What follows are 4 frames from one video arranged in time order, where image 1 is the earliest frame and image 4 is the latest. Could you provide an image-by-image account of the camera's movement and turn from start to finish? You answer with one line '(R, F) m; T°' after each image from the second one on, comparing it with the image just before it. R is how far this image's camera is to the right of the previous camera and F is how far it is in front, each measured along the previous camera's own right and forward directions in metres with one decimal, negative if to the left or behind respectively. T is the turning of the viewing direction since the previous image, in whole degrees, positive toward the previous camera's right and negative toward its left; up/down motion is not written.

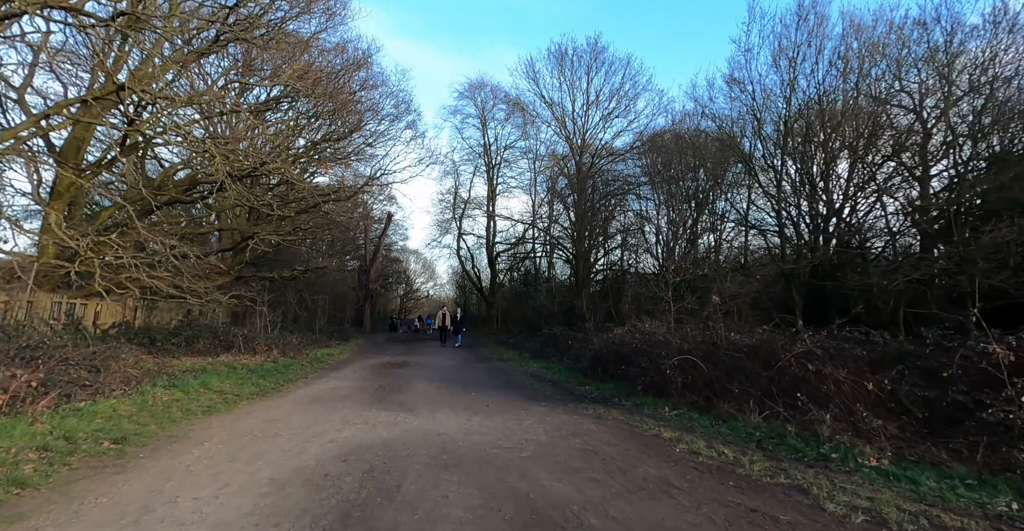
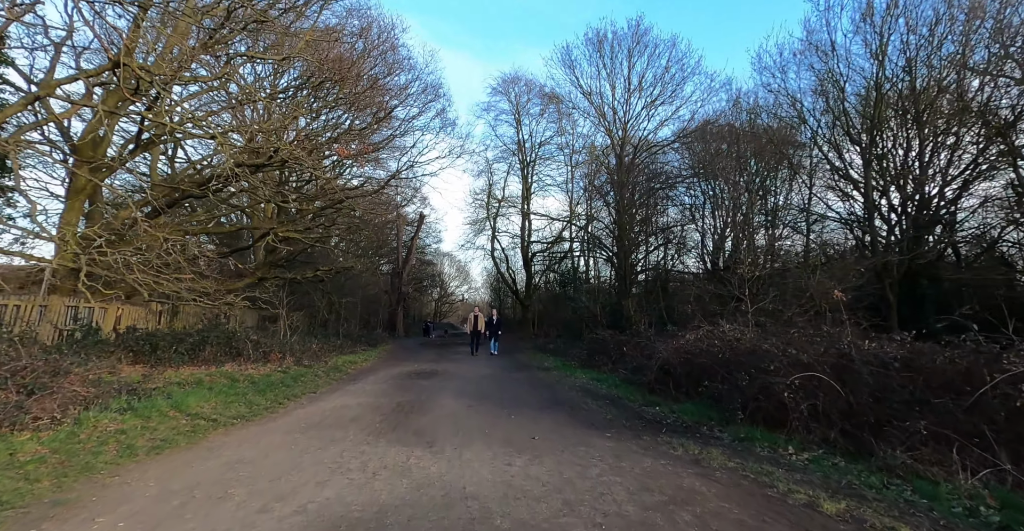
(-0.2, +1.5) m; -4°
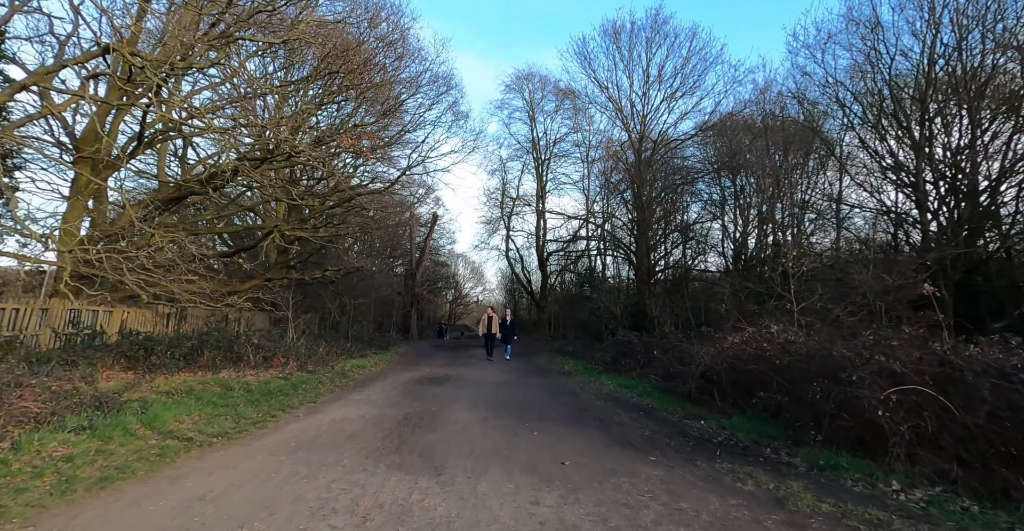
(-0.1, +0.7) m; -2°
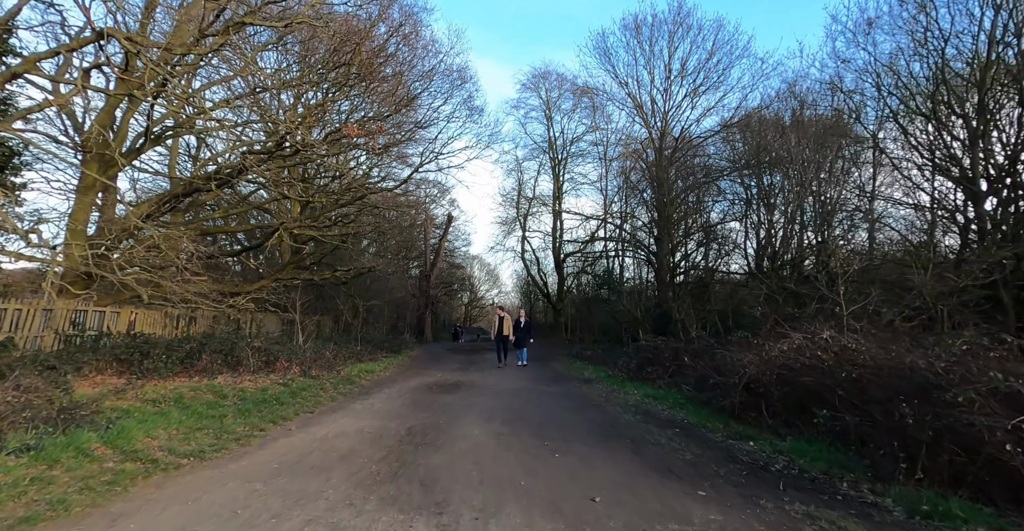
(0.0, +0.7) m; -2°
